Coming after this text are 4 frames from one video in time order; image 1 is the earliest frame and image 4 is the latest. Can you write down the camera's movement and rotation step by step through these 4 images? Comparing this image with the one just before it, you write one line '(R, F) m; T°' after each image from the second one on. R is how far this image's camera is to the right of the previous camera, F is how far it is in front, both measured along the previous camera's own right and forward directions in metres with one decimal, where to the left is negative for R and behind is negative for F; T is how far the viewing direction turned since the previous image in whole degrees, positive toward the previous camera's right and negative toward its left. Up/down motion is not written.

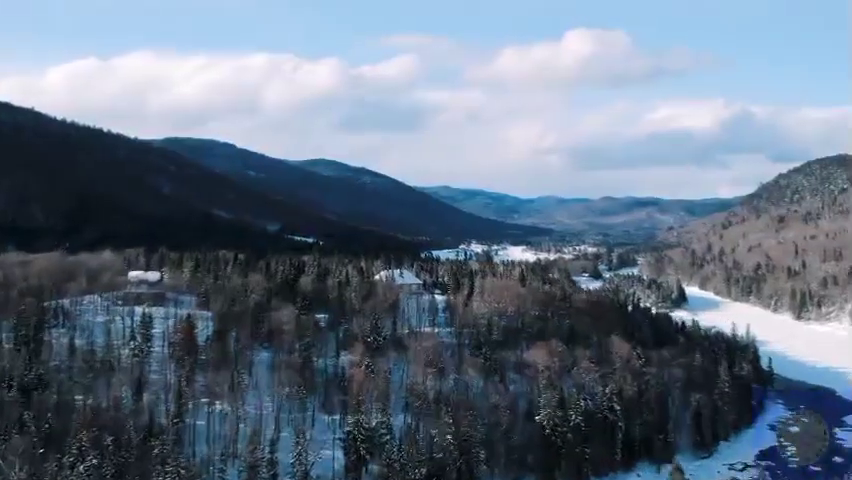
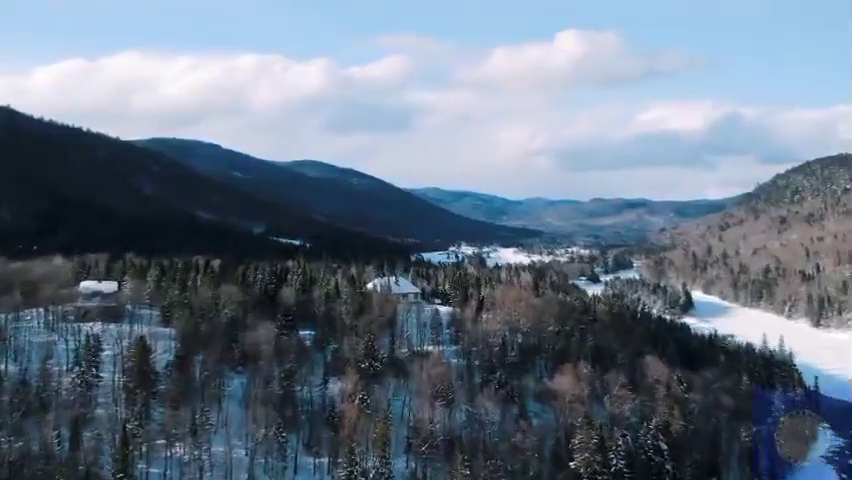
(-1.2, +11.6) m; +1°
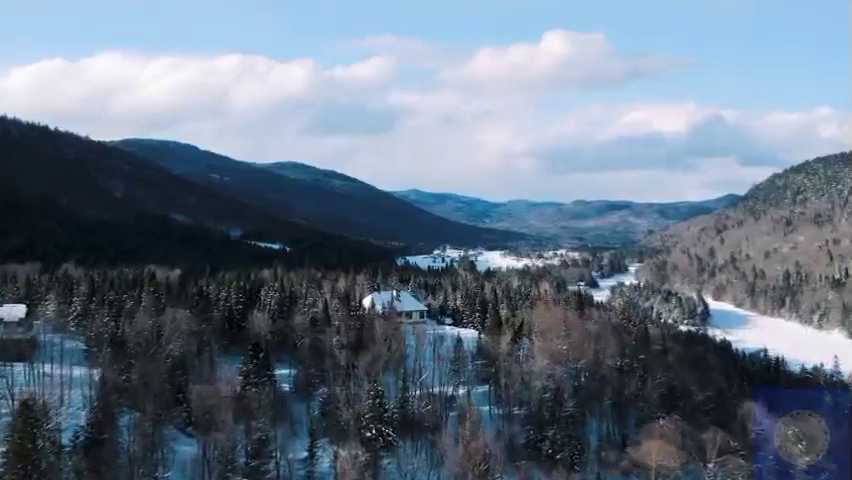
(-2.4, +18.0) m; +1°
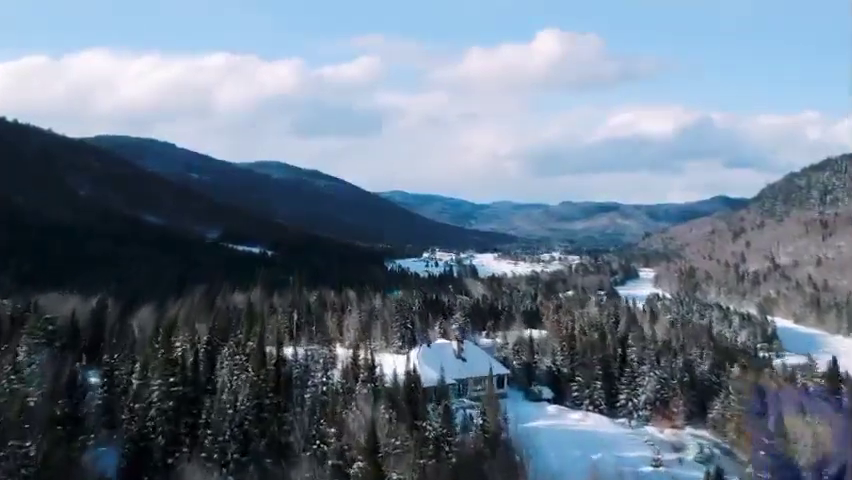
(-5.3, +31.2) m; +1°
